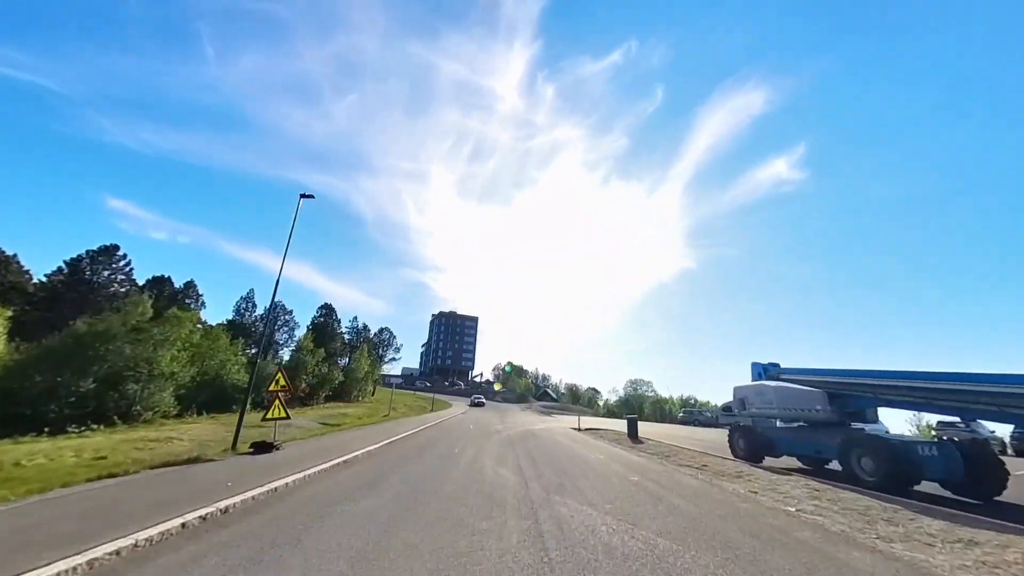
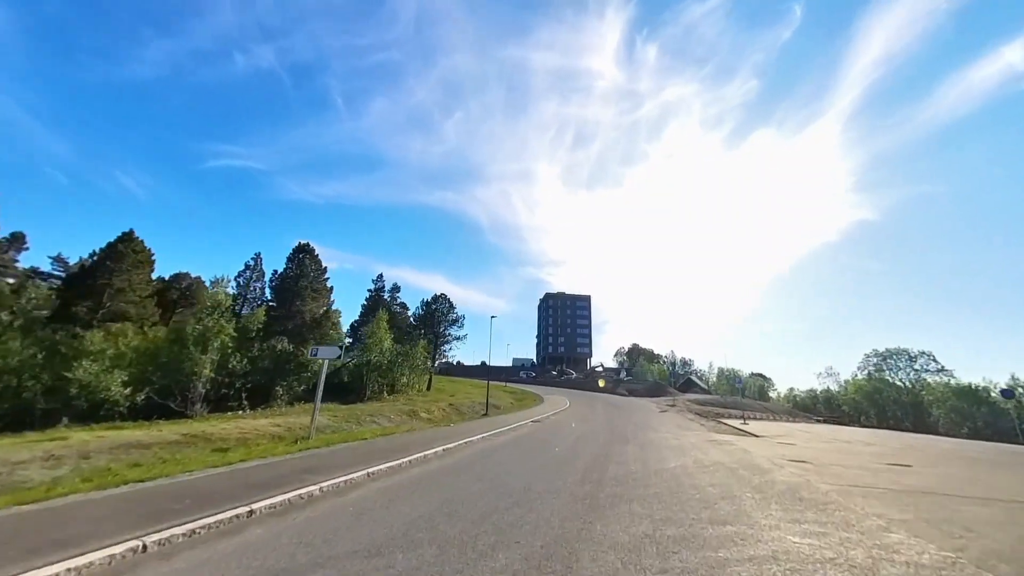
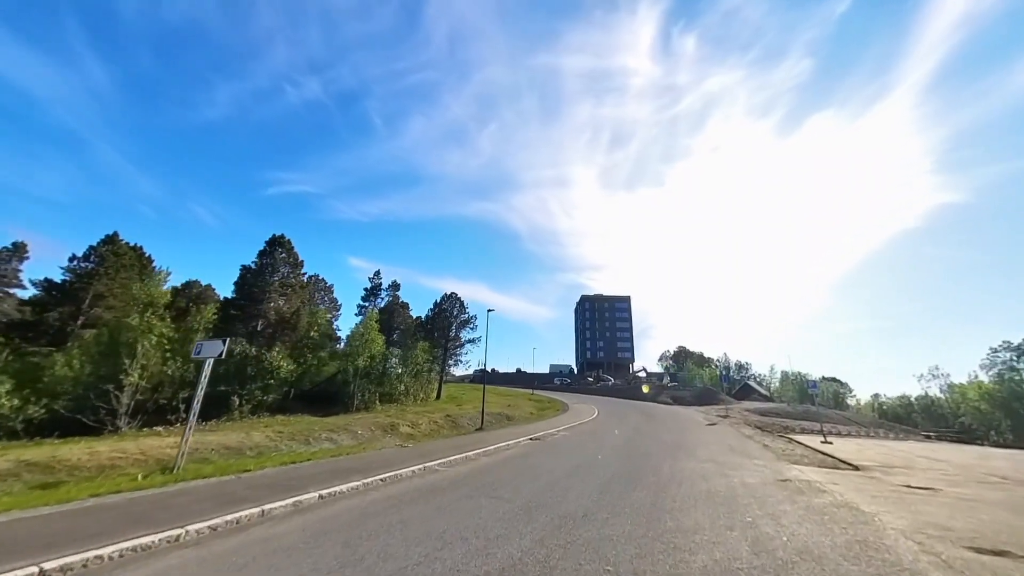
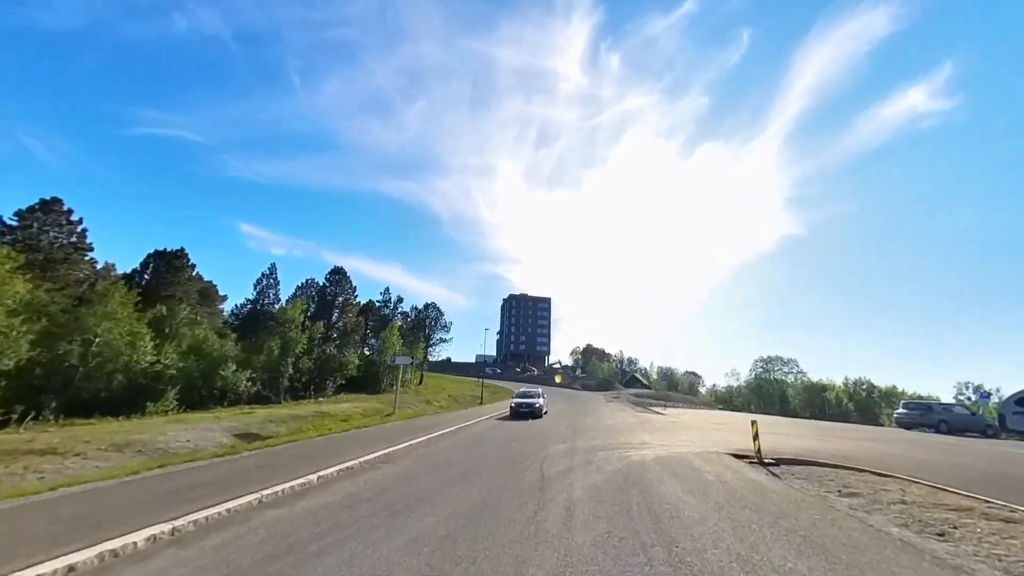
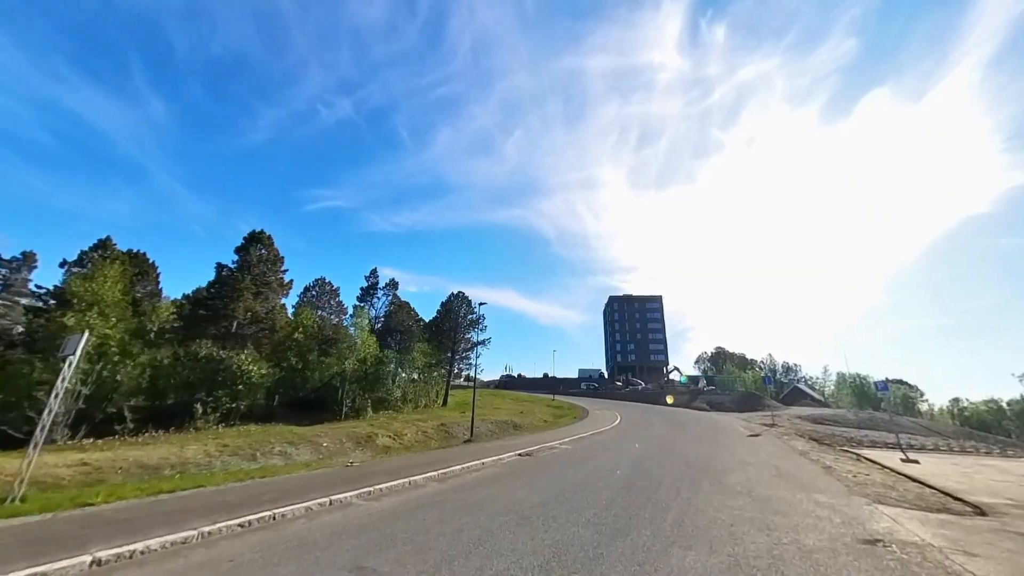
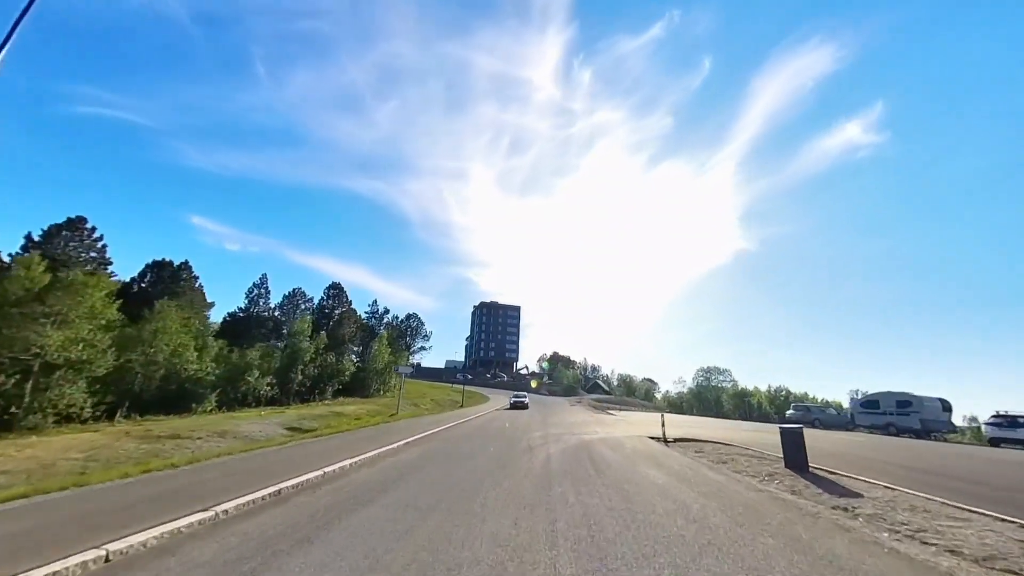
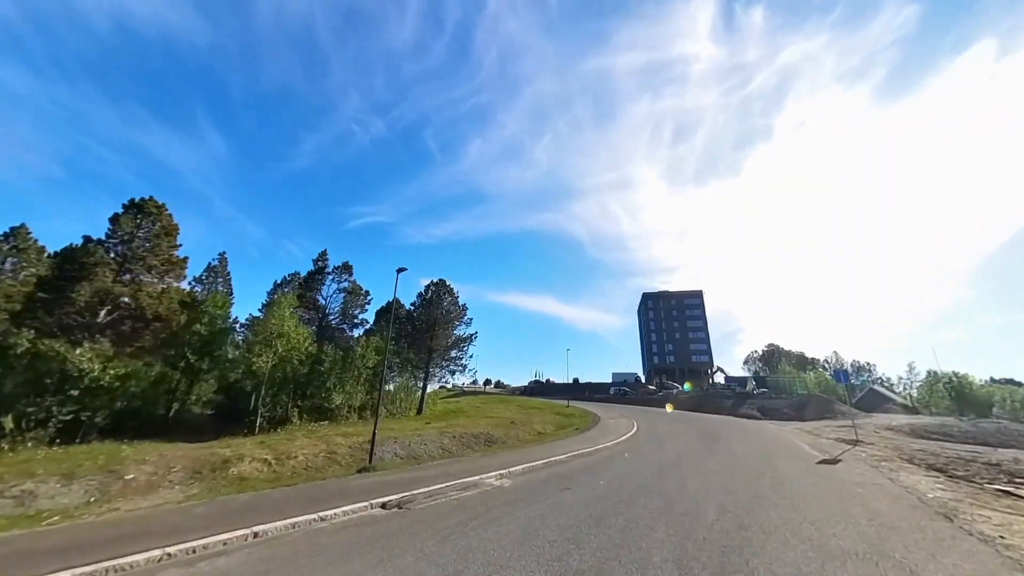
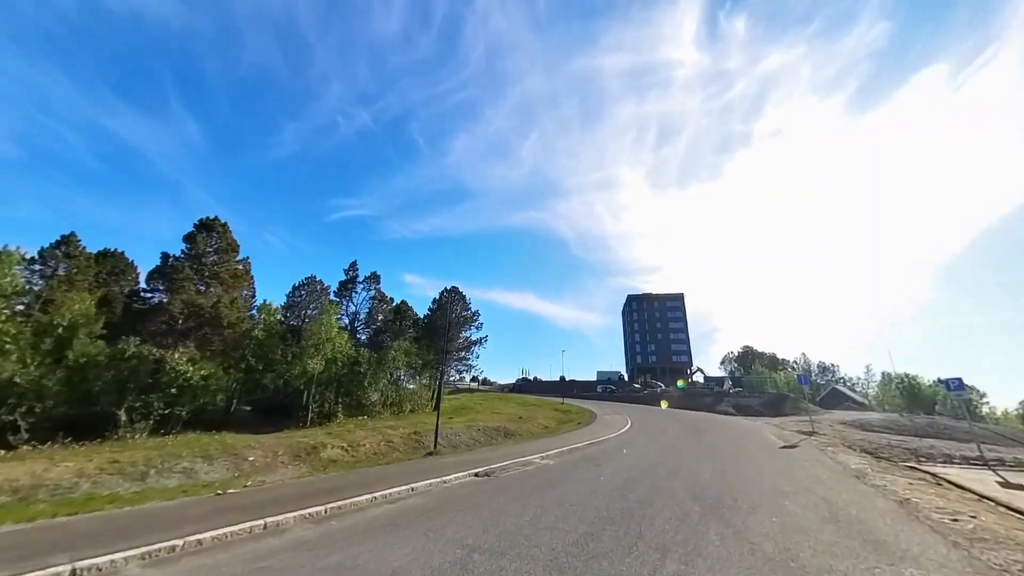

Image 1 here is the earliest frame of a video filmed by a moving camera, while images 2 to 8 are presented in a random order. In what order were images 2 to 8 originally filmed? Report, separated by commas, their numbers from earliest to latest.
6, 4, 2, 3, 5, 8, 7
